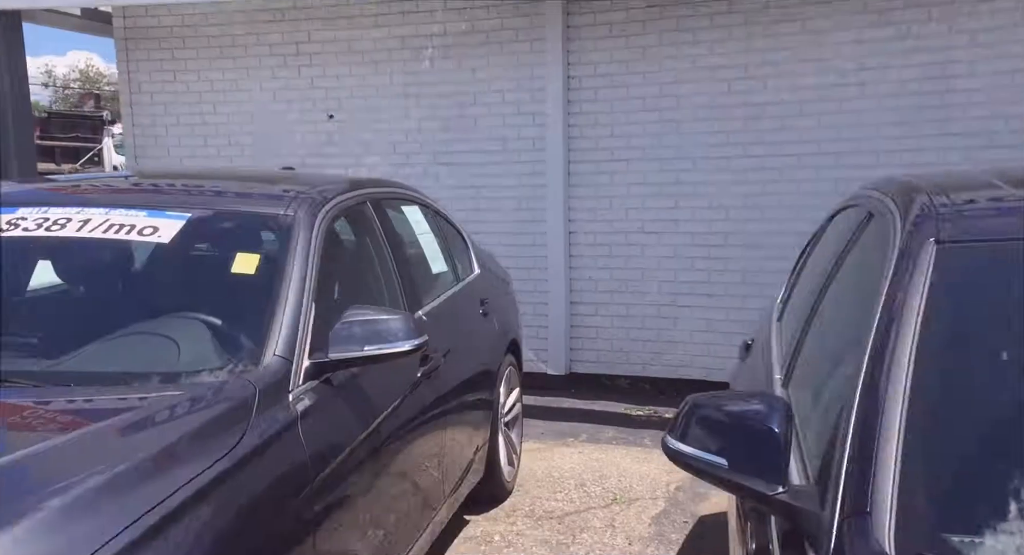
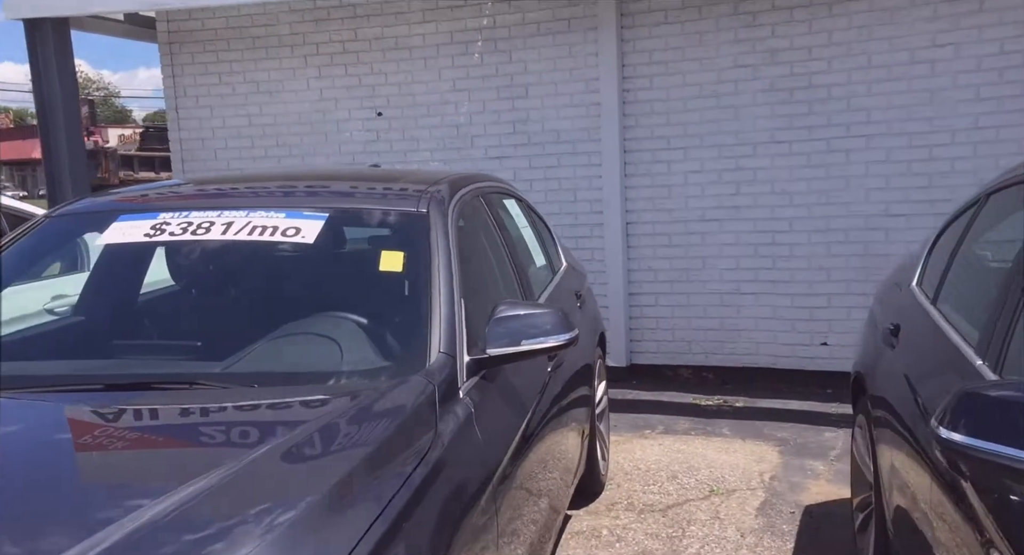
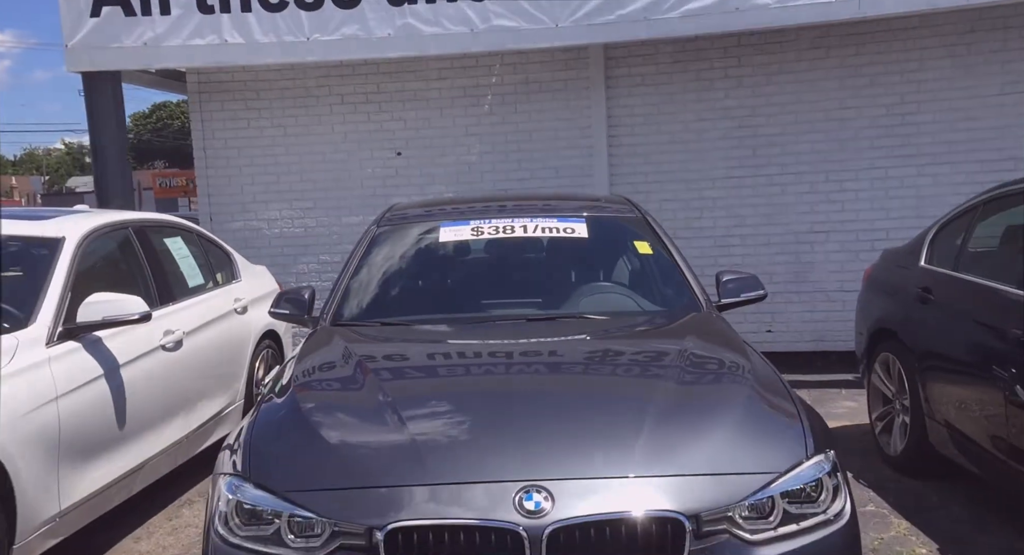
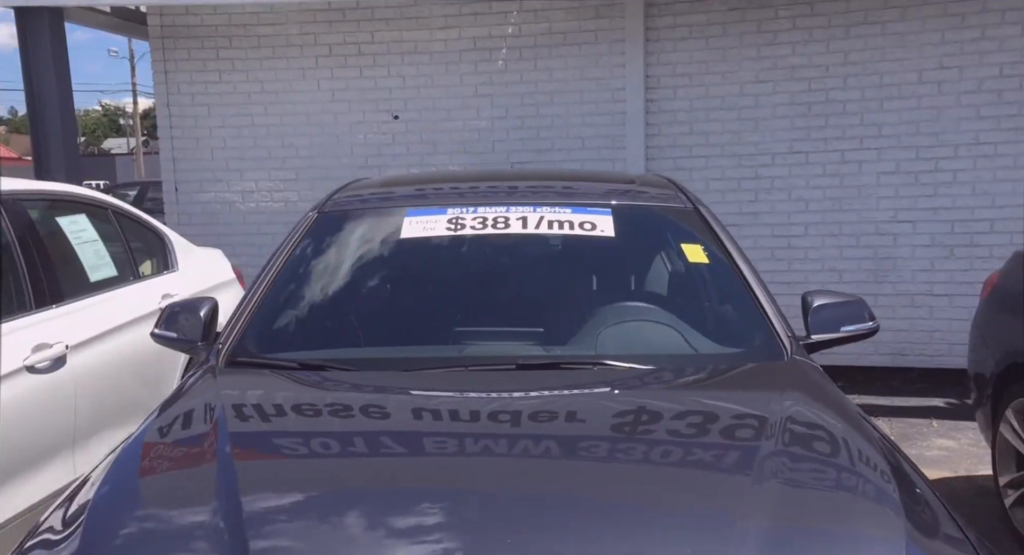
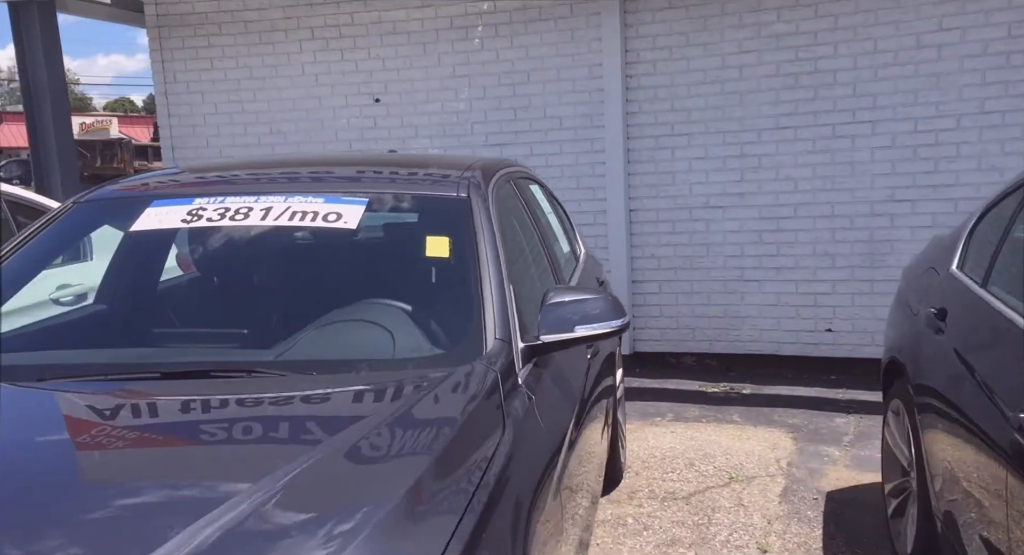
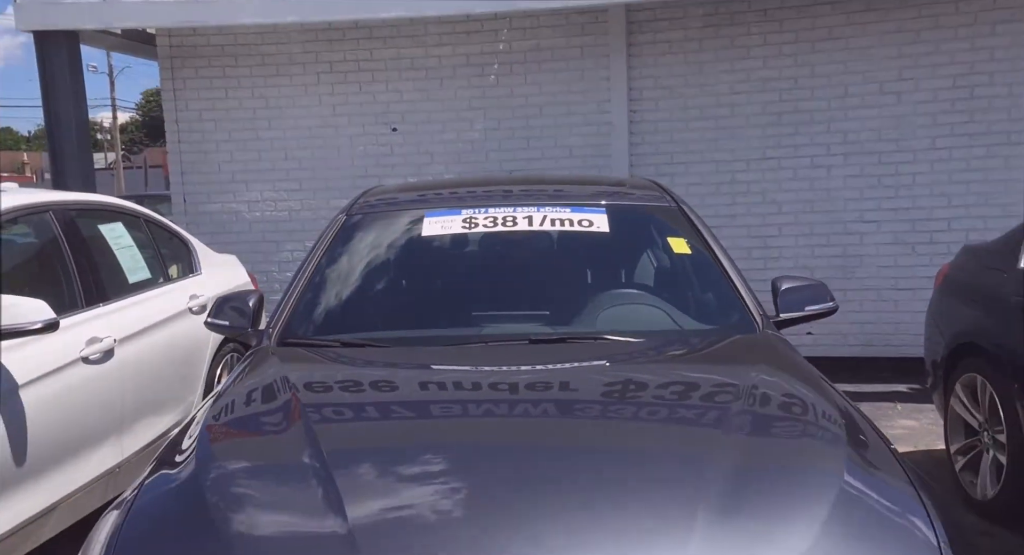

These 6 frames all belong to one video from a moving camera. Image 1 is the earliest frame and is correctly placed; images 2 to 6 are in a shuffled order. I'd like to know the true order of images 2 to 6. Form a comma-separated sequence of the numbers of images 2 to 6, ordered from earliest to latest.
2, 5, 4, 6, 3
